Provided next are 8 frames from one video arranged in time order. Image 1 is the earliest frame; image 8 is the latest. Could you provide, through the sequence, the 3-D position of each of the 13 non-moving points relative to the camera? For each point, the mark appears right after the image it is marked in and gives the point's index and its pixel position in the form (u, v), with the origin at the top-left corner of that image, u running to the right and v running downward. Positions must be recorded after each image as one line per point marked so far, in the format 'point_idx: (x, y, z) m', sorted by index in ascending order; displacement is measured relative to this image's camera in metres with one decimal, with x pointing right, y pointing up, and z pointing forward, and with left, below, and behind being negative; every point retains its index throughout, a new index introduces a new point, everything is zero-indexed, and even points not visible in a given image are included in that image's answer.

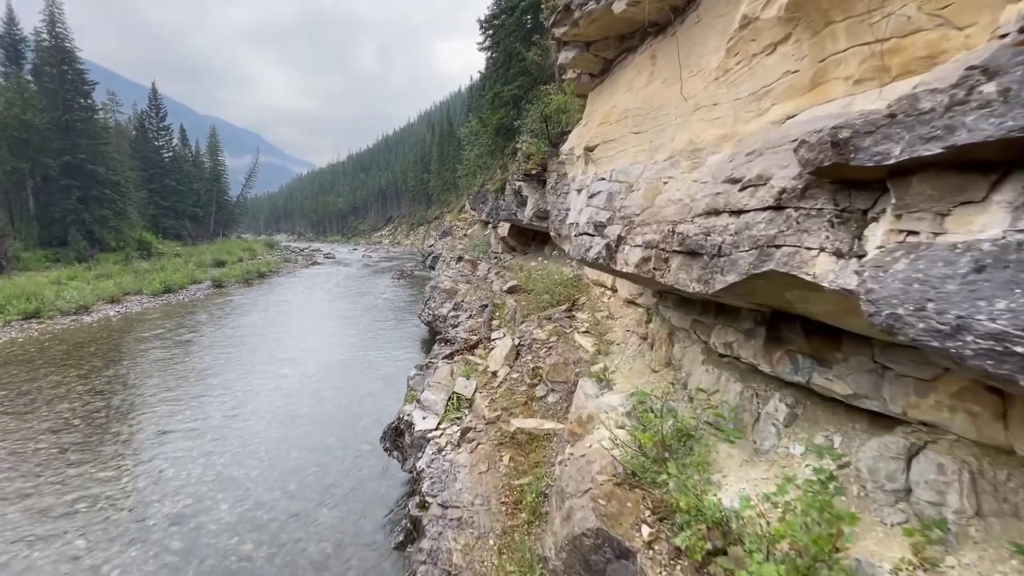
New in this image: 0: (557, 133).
0: (+1.3, +4.3, +13.5) m
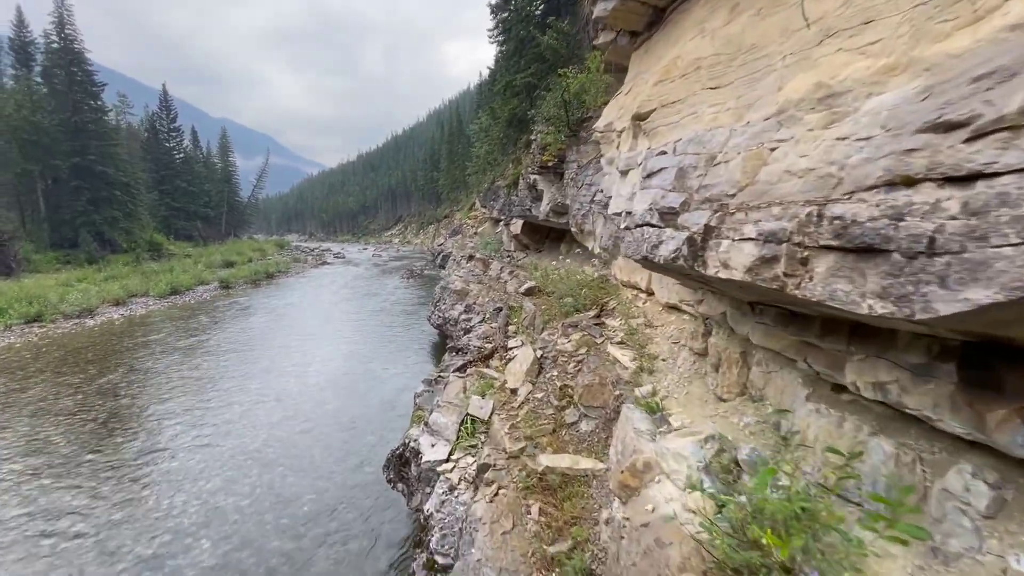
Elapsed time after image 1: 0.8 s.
0: (+1.7, +4.3, +12.4) m
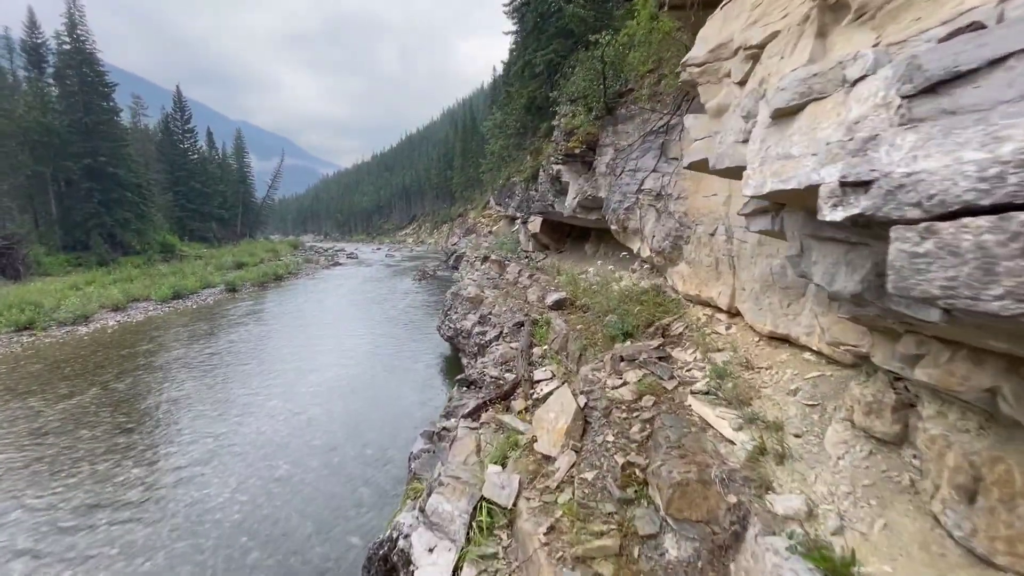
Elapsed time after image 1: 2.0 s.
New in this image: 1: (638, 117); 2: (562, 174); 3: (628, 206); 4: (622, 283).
0: (+2.2, +4.1, +10.2) m
1: (+2.4, +3.2, +9.0) m
2: (+1.4, +3.3, +13.9) m
3: (+2.0, +1.4, +8.3) m
4: (+2.0, 0.0, +8.5) m
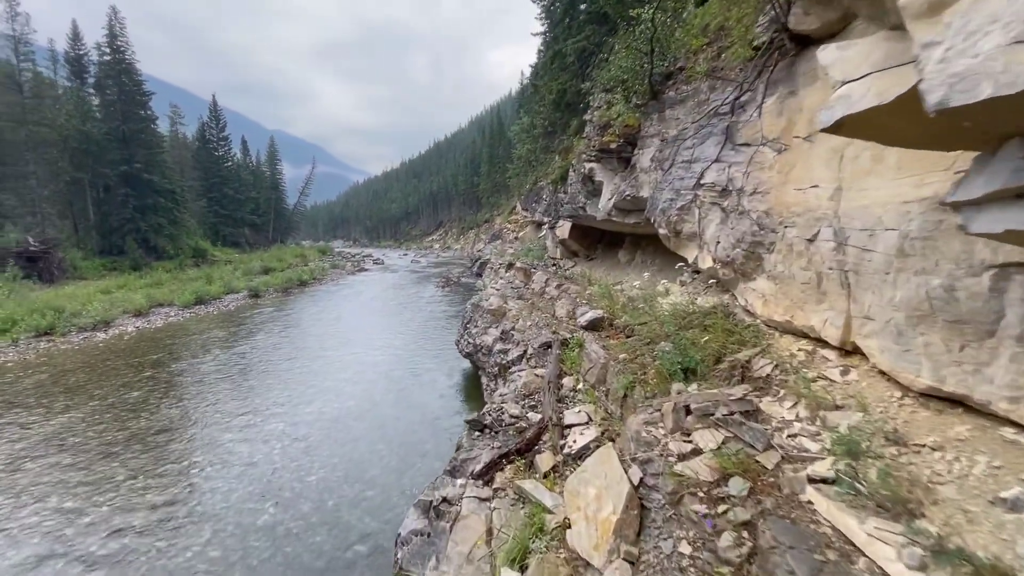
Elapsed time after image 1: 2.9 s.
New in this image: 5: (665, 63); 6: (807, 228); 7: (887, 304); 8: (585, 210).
0: (+2.7, +3.8, +8.7) m
1: (+2.8, +2.9, +7.5) m
2: (+2.1, +2.9, +12.4) m
3: (+2.3, +1.1, +6.7) m
4: (+2.3, -0.2, +6.9) m
5: (+2.7, +4.1, +8.6) m
6: (+2.7, +0.5, +4.4) m
7: (+2.8, -0.1, +3.5) m
8: (+2.0, +2.2, +13.4) m
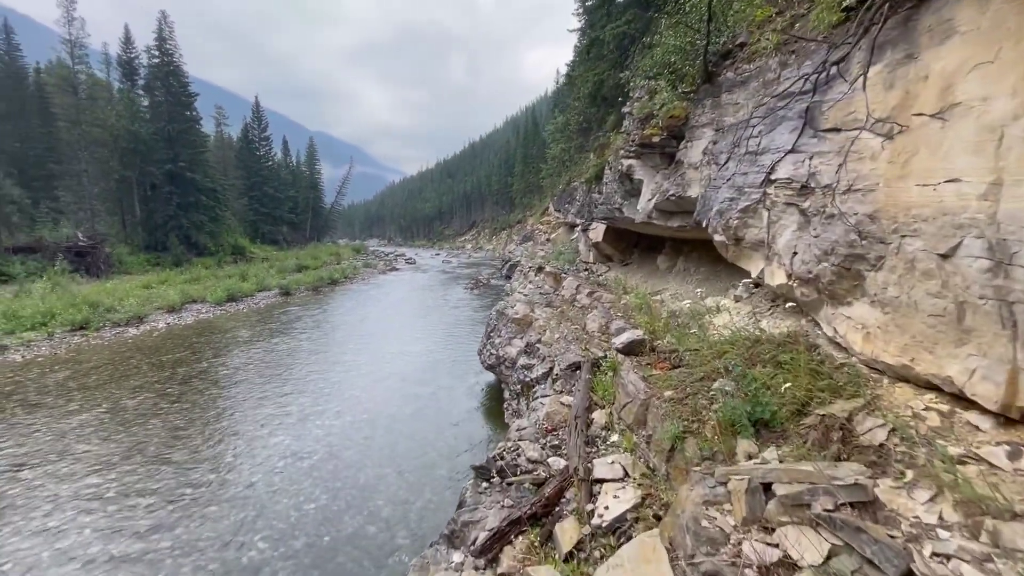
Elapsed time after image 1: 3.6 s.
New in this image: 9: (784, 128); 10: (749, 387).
0: (+3.1, +3.6, +7.5) m
1: (+3.2, +2.7, +6.2) m
2: (+2.8, +2.7, +11.1) m
3: (+2.6, +0.9, +5.5) m
4: (+2.6, -0.4, +5.7) m
5: (+3.2, +3.8, +7.4) m
6: (+2.8, +0.3, +3.2) m
7: (+2.8, -0.3, +2.3) m
8: (+2.8, +1.9, +12.2) m
9: (+2.9, +1.7, +5.2) m
10: (+2.0, -0.8, +4.0) m
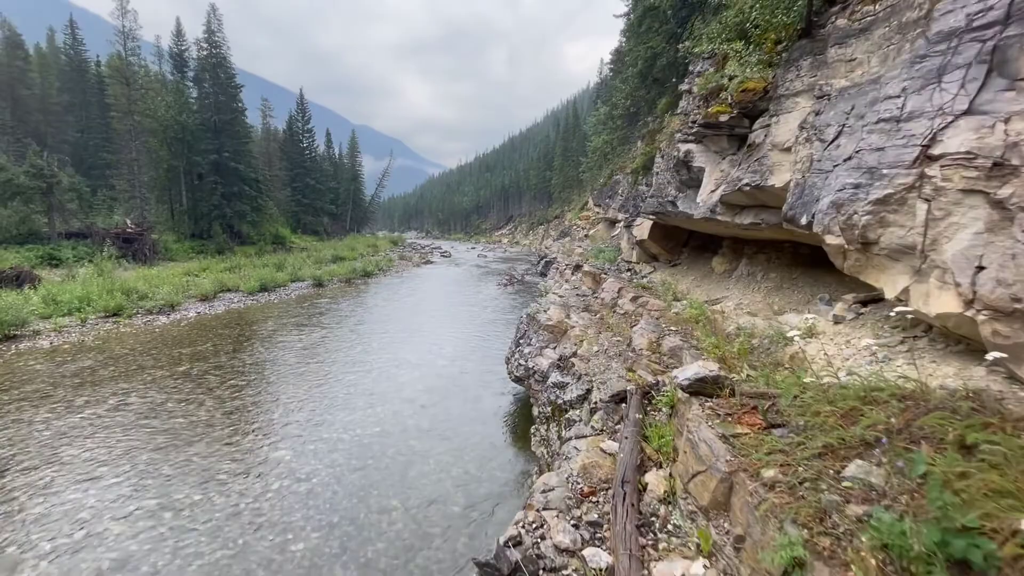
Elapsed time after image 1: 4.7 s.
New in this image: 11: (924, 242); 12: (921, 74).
0: (+3.6, +3.4, +5.7) m
1: (+3.5, +2.5, +4.5) m
2: (+3.5, +2.6, +9.4) m
3: (+2.9, +0.7, +3.8) m
4: (+2.8, -0.6, +4.1) m
5: (+3.7, +3.6, +5.7) m
6: (+2.9, +0.1, +1.5) m
7: (+2.8, -0.6, +0.7) m
8: (+3.5, +1.8, +10.5) m
9: (+3.2, +1.5, +3.5) m
10: (+2.1, -1.0, +2.4) m
11: (+2.9, +0.3, +3.5) m
12: (+3.2, +1.7, +3.8) m
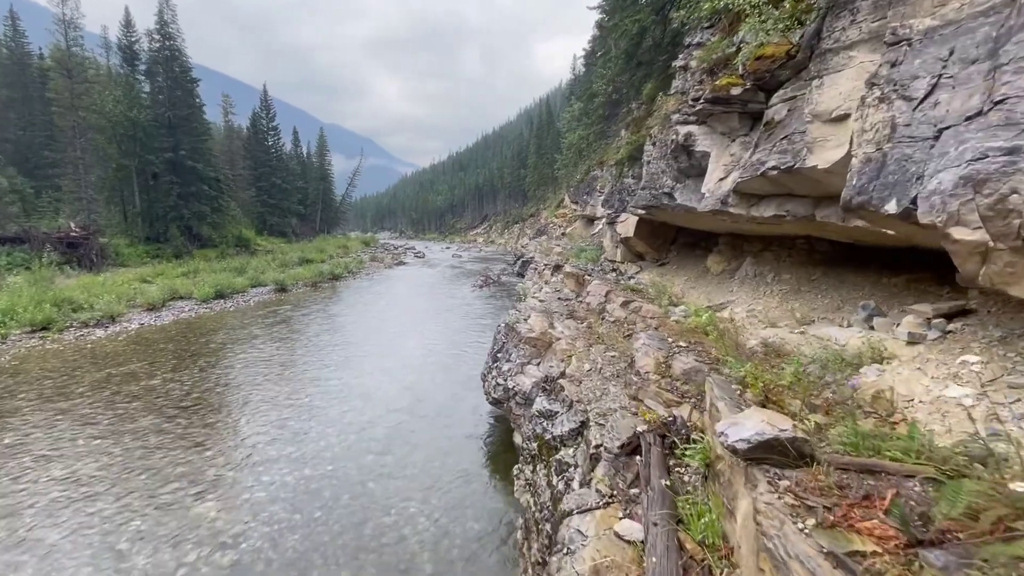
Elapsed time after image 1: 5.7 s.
0: (+3.3, +3.3, +4.4) m
1: (+3.3, +2.4, +3.2) m
2: (+3.1, +2.5, +8.1) m
3: (+2.7, +0.6, +2.5) m
4: (+2.7, -0.7, +2.7) m
5: (+3.4, +3.5, +4.3) m
6: (+2.9, 0.0, +0.2) m
7: (+2.8, -0.7, -0.7) m
8: (+3.1, +1.7, +9.2) m
9: (+3.0, +1.4, +2.1) m
10: (+2.0, -1.1, +1.0) m
11: (+2.8, +0.2, +2.1) m
12: (+3.1, +1.6, +2.5) m
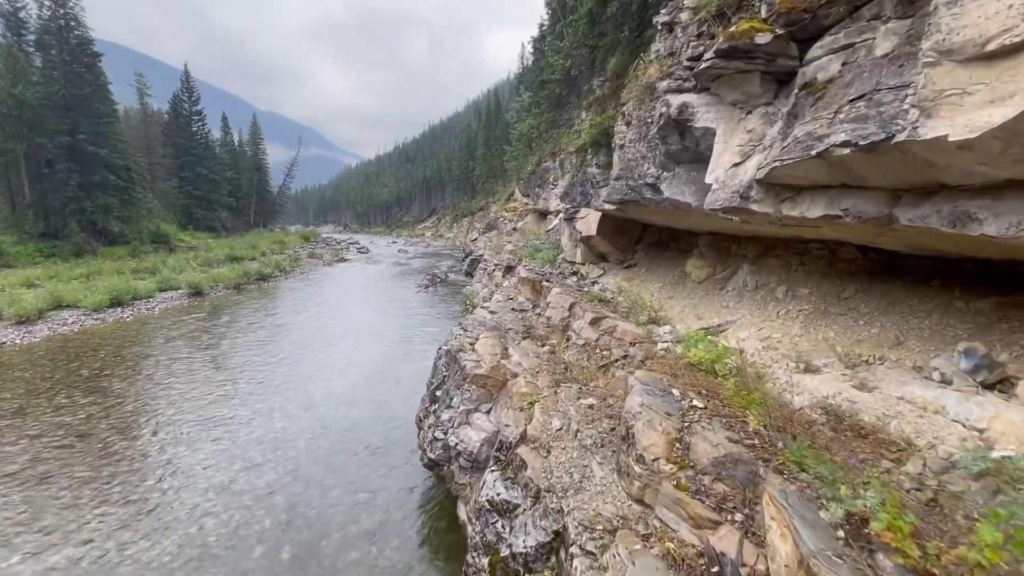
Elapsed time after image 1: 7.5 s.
0: (+2.9, +3.0, +2.4) m
1: (+3.0, +2.1, +1.2) m
2: (+2.3, +2.2, +6.1) m
3: (+2.5, +0.3, +0.5) m
4: (+2.5, -1.1, +0.7) m
5: (+3.0, +3.2, +2.3) m
6: (+2.9, -0.4, -1.8) m
7: (+3.0, -1.1, -2.7) m
8: (+2.2, +1.5, +7.1) m
9: (+2.9, +1.0, +0.1) m
10: (+2.0, -1.5, -1.1) m
11: (+2.7, -0.1, +0.1) m
12: (+2.9, +1.2, +0.5) m
